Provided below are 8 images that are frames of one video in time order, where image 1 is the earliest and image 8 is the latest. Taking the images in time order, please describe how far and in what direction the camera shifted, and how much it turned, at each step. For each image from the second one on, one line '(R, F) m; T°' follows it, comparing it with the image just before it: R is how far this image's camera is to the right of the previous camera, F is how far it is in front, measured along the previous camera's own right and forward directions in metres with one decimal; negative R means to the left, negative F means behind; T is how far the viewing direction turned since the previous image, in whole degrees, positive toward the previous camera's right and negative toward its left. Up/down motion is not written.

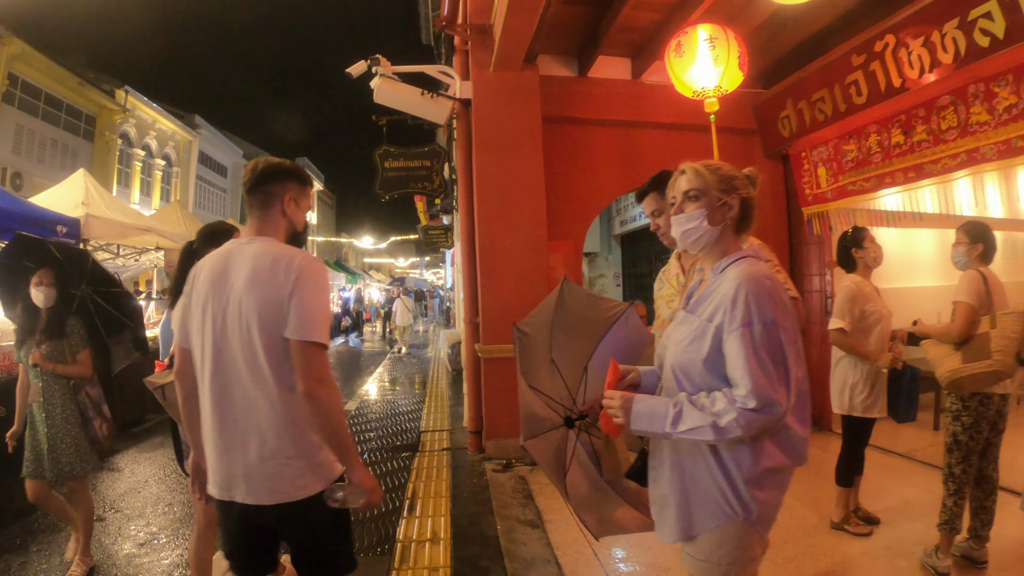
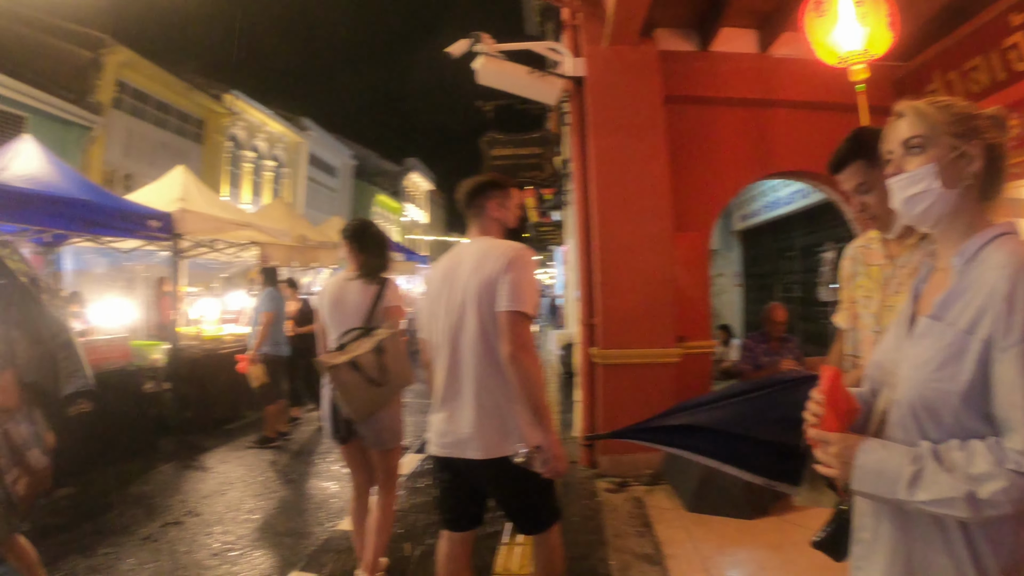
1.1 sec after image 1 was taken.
(-0.2, +0.5) m; -10°
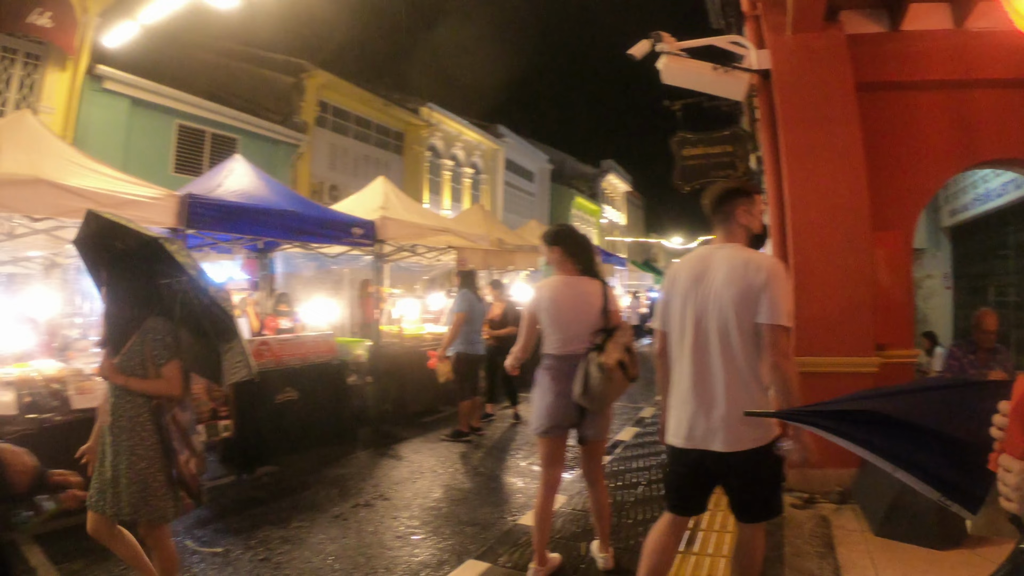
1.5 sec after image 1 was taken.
(-1.0, 0.0) m; -9°
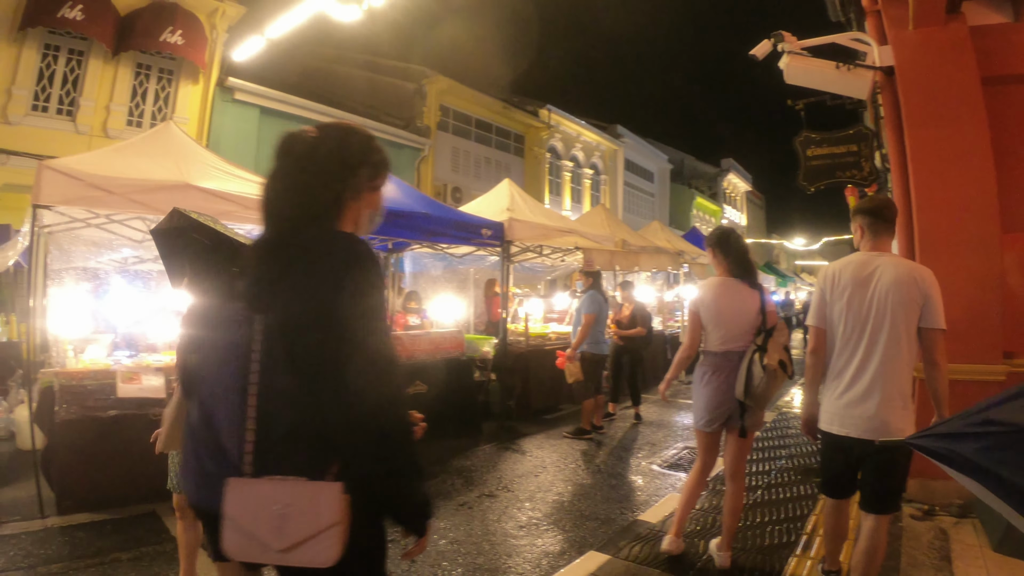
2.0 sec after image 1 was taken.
(-0.7, -0.1) m; -4°
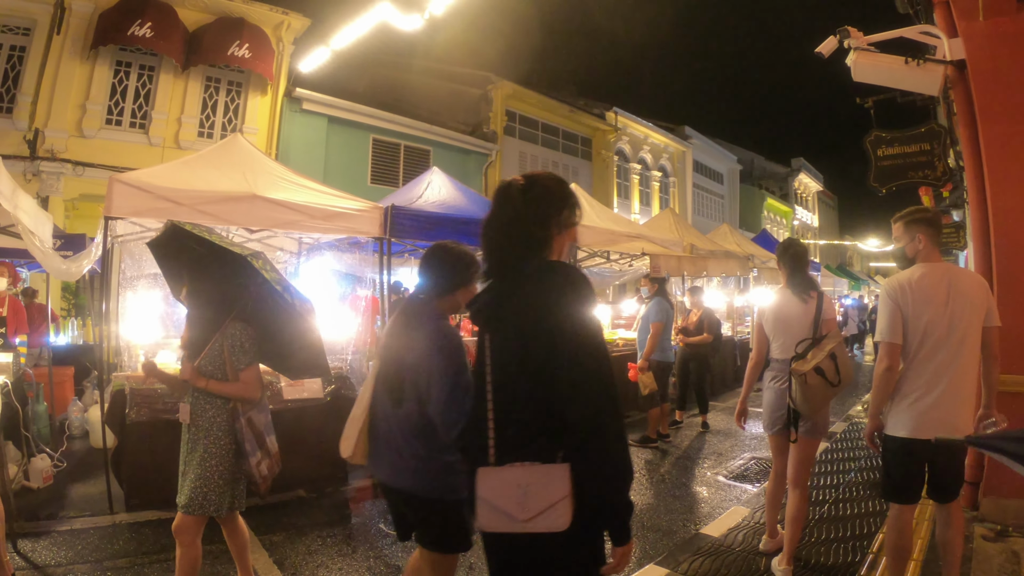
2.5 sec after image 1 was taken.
(-0.3, 0.0) m; -3°
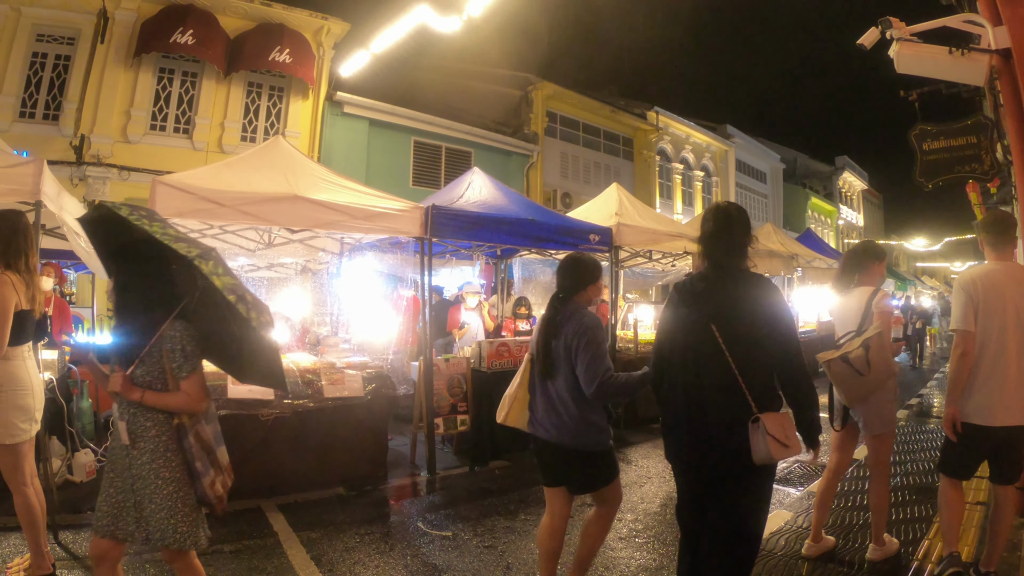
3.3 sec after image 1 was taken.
(-0.2, 0.0) m; -2°
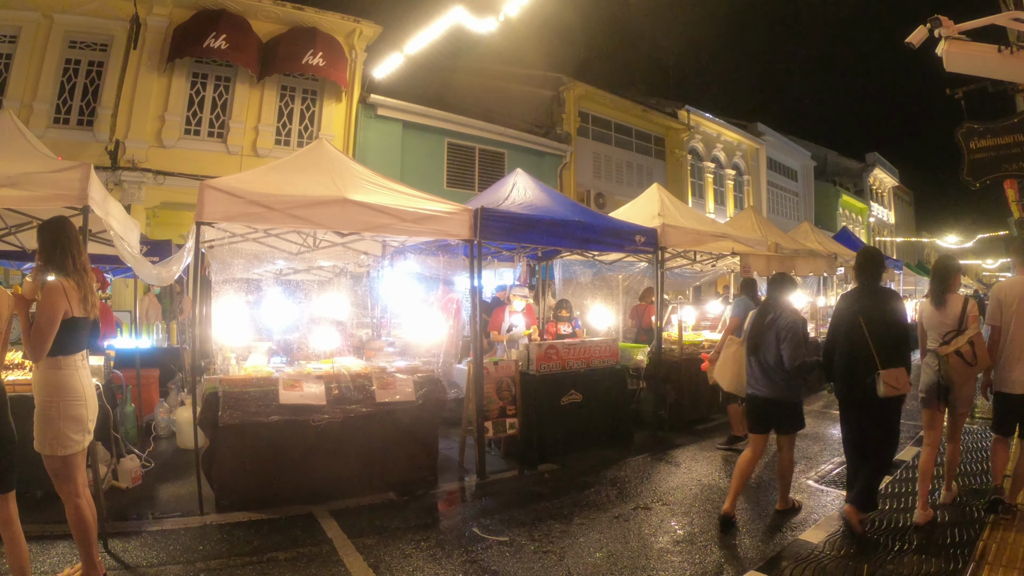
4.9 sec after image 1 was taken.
(-0.3, 0.0) m; -1°
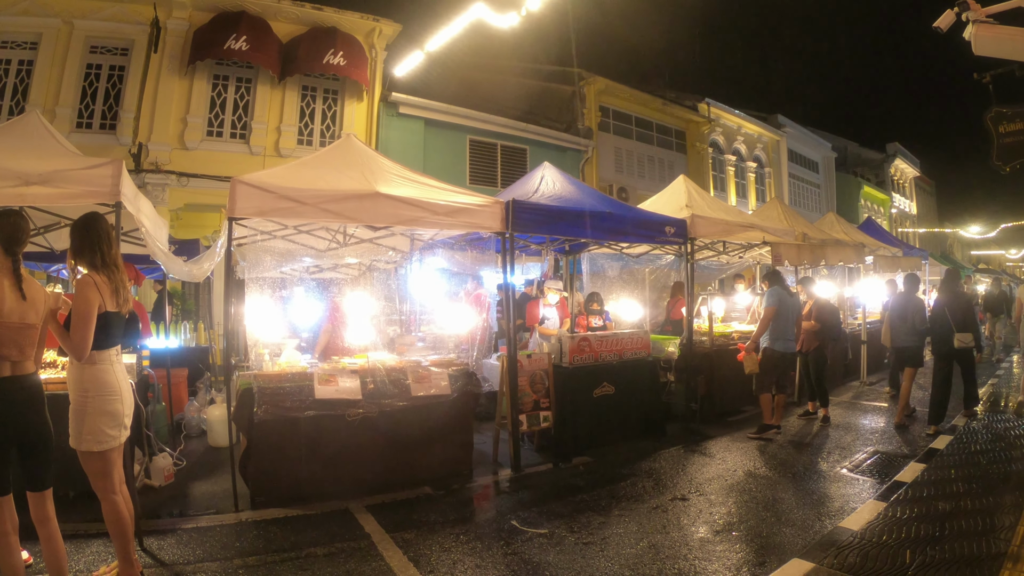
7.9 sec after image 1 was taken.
(-0.2, 0.0) m; -1°
